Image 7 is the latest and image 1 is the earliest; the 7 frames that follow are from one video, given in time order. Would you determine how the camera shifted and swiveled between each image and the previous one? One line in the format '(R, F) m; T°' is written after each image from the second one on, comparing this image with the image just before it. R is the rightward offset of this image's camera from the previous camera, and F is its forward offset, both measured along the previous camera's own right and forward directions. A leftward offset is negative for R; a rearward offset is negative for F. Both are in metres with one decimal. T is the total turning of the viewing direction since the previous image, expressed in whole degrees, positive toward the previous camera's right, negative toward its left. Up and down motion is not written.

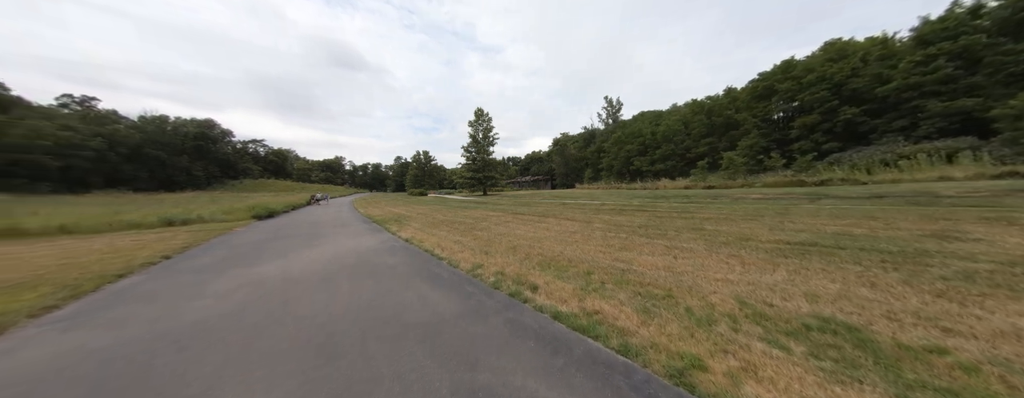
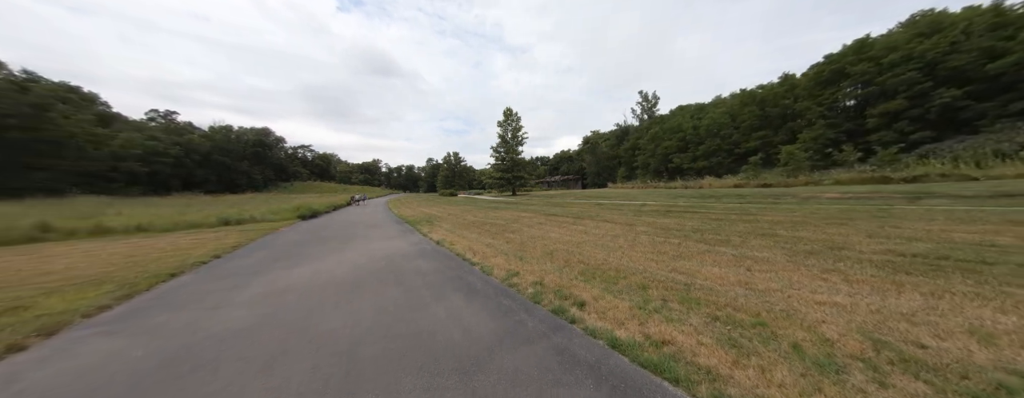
(-0.3, +0.6) m; -6°
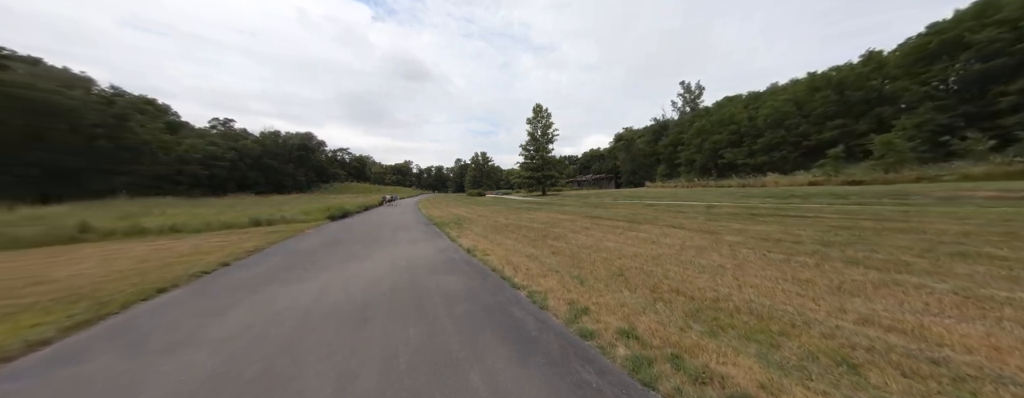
(-0.7, +1.9) m; -6°
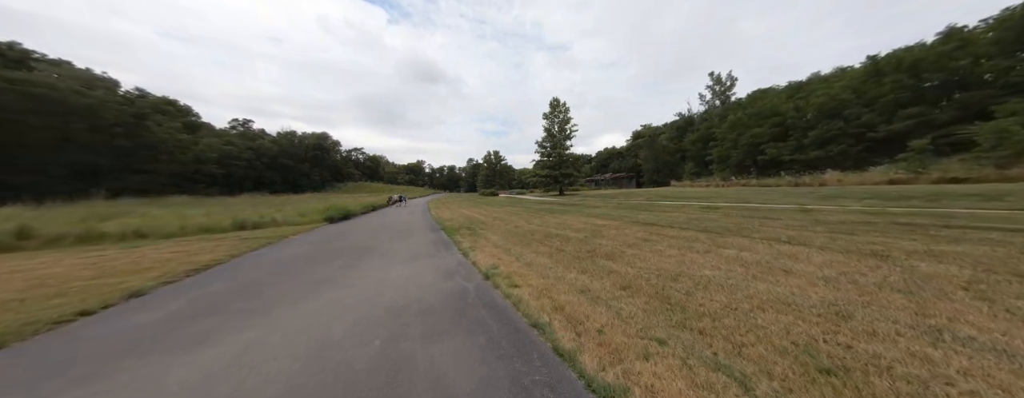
(-0.6, +2.8) m; -3°
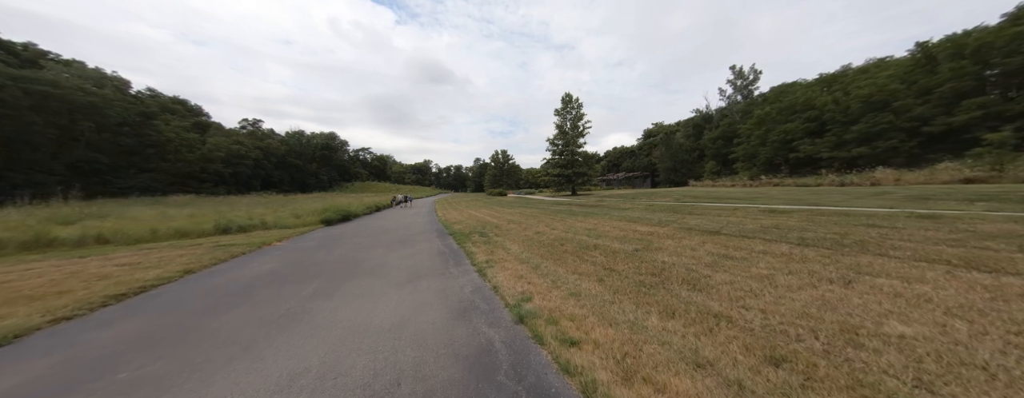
(-0.6, +2.0) m; -1°
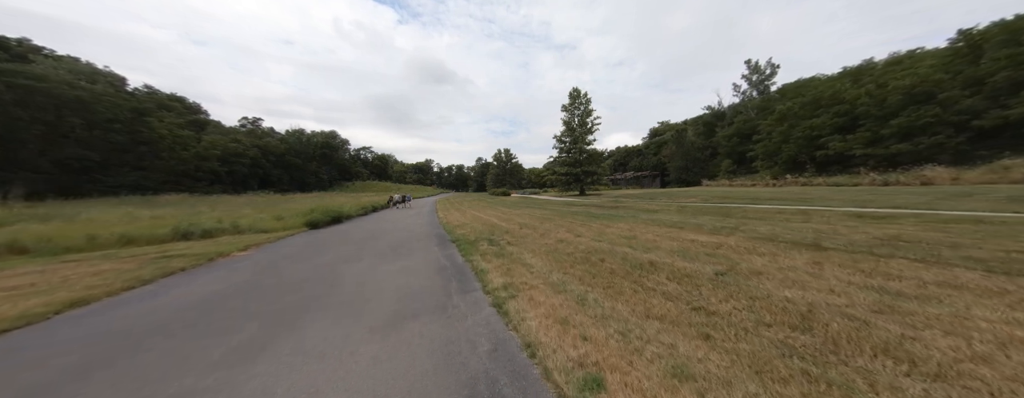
(-0.6, +2.2) m; 0°
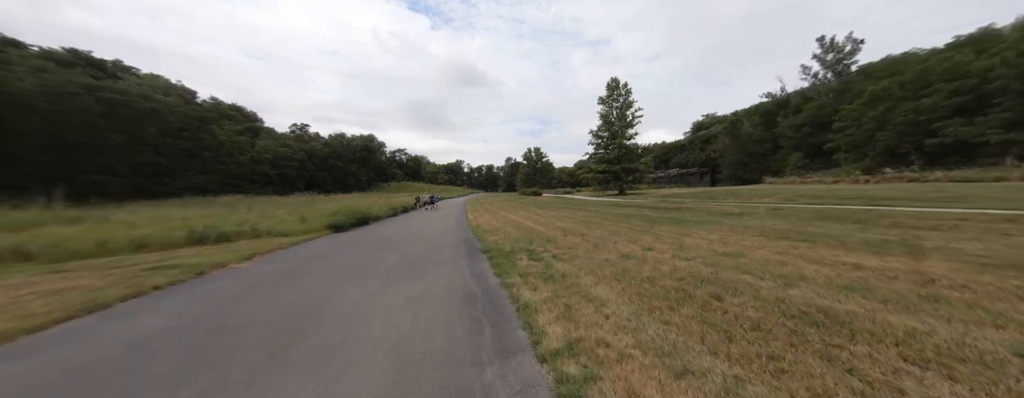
(-0.5, +2.1) m; -6°
